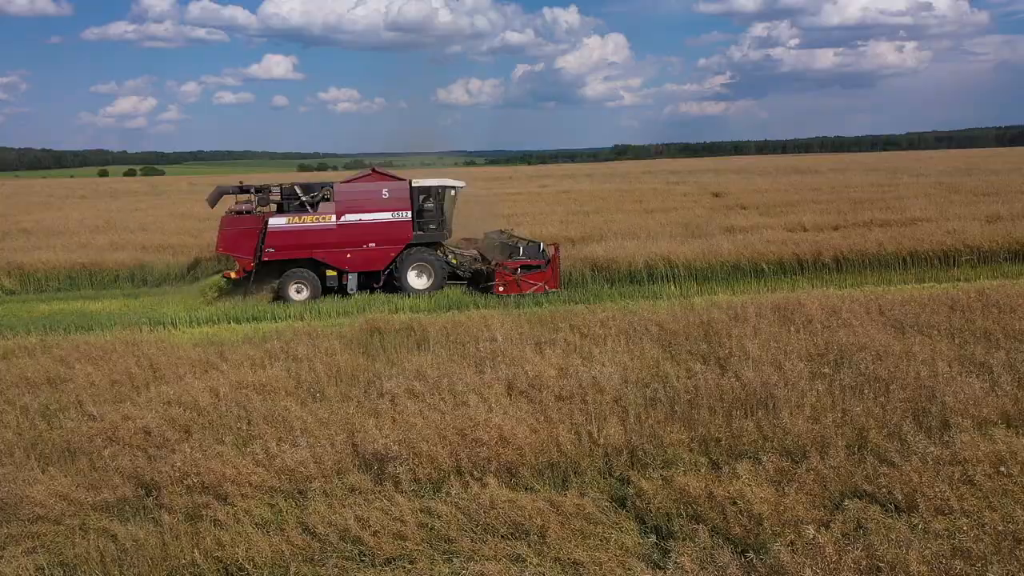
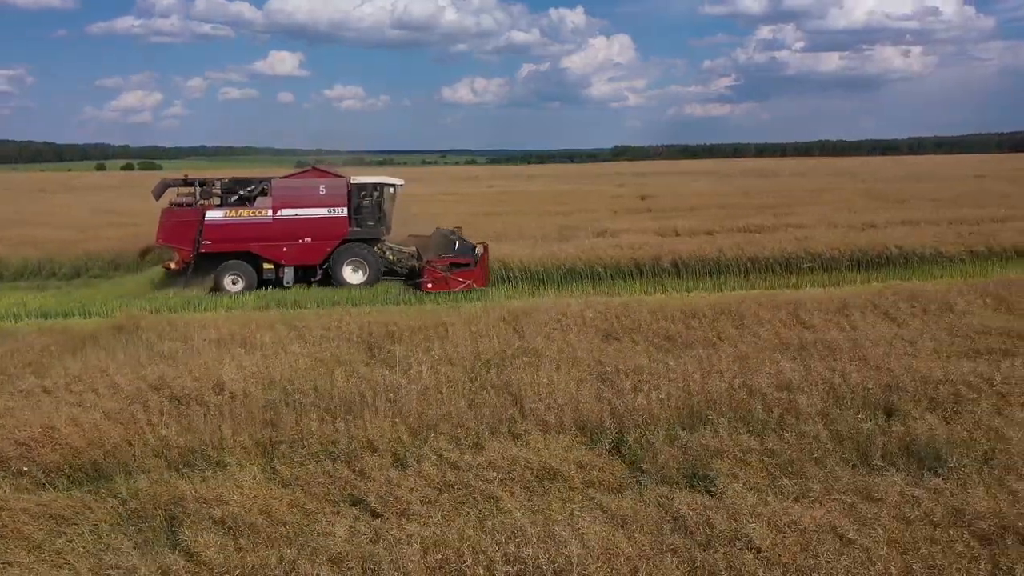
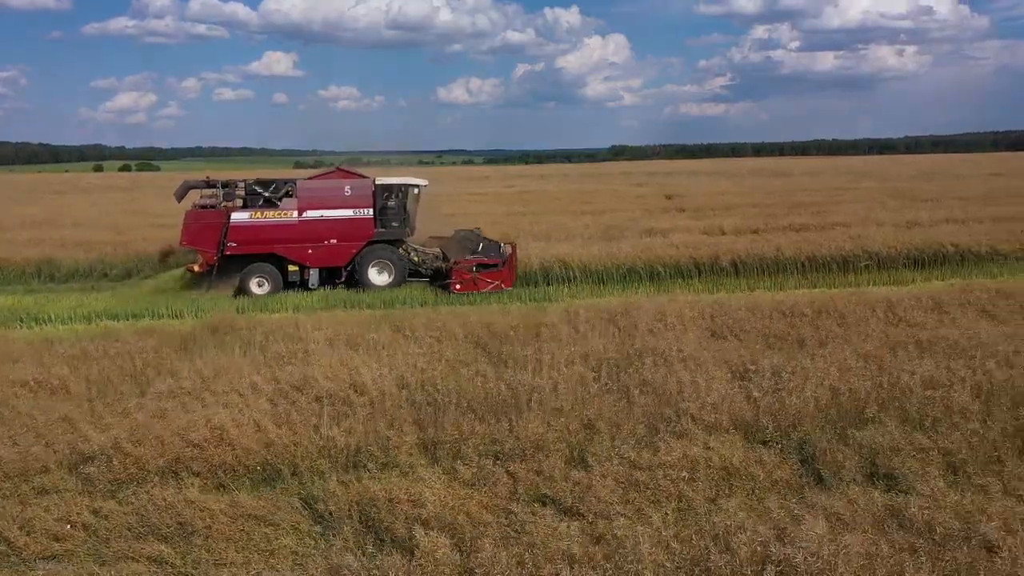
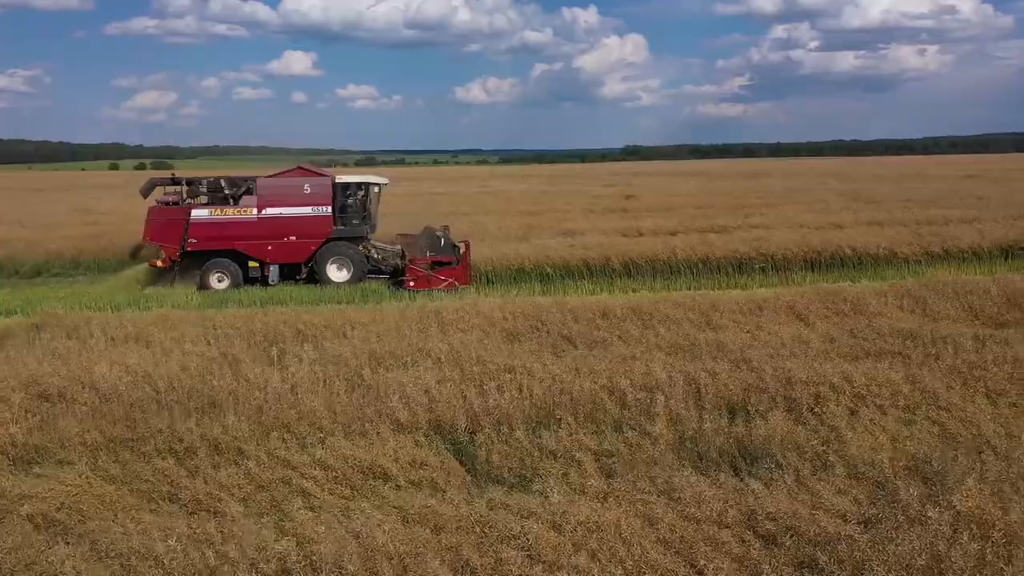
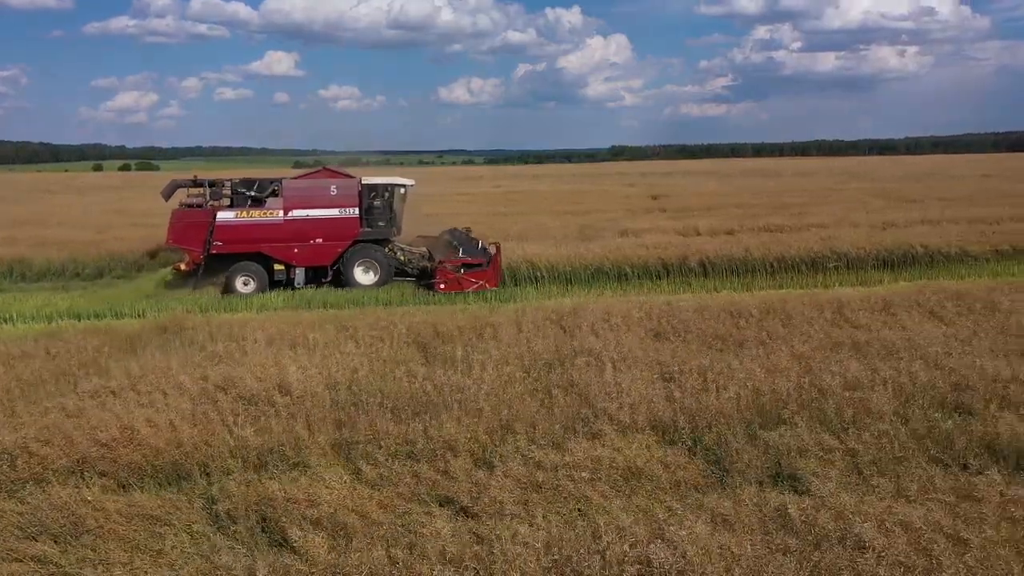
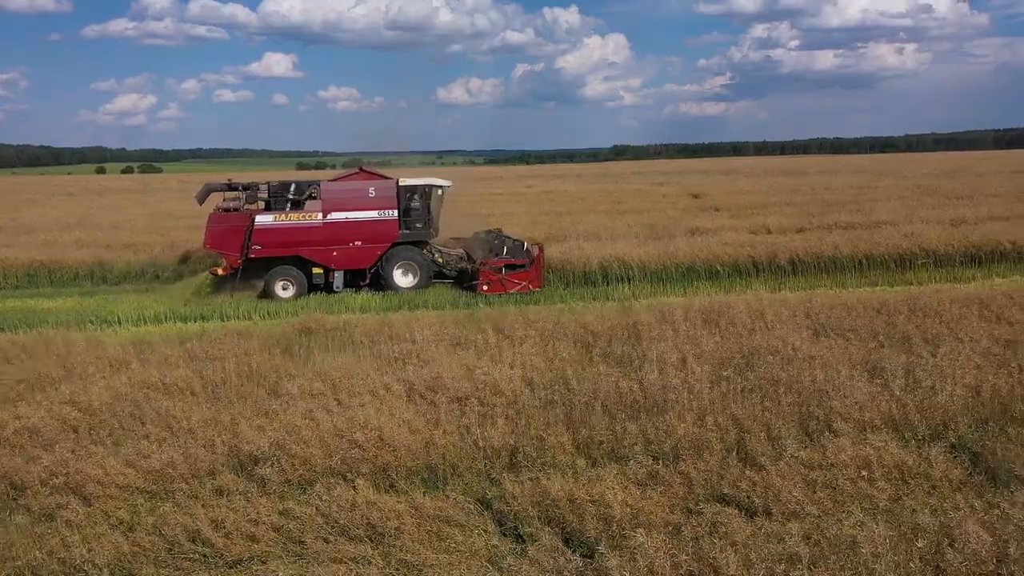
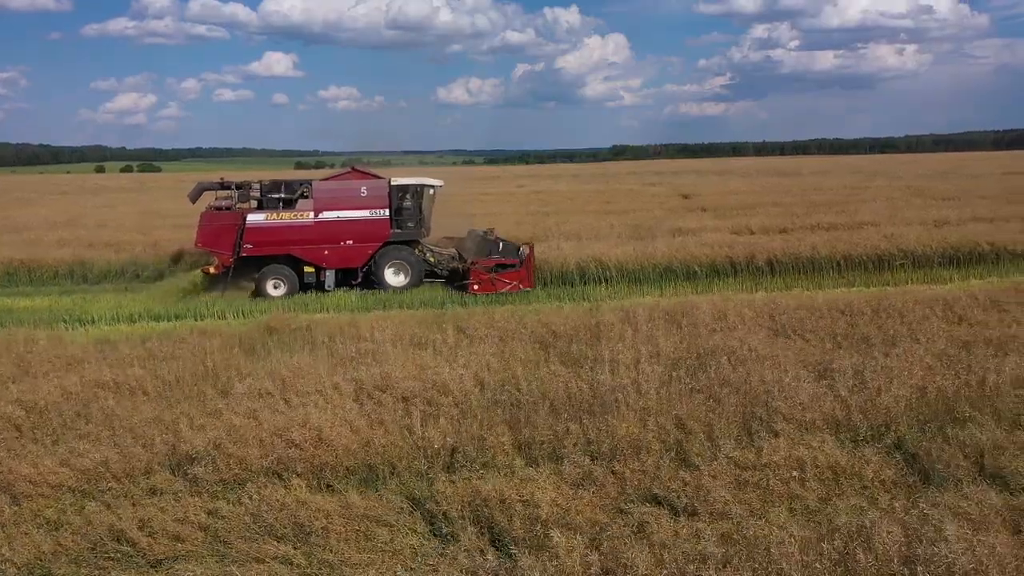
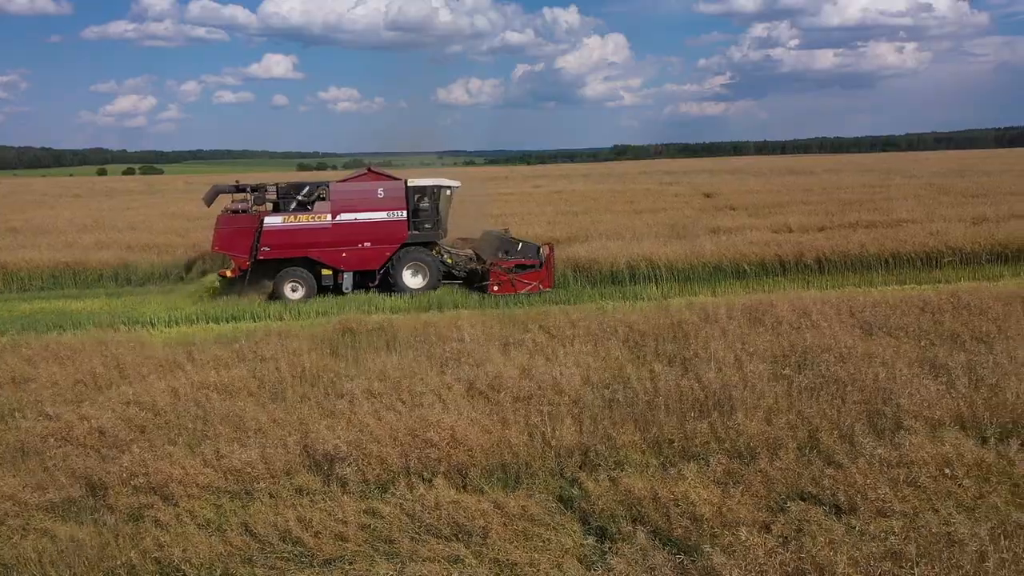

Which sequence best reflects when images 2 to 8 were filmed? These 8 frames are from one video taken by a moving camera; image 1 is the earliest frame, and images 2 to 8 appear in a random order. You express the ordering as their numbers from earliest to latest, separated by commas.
8, 6, 7, 3, 5, 2, 4
